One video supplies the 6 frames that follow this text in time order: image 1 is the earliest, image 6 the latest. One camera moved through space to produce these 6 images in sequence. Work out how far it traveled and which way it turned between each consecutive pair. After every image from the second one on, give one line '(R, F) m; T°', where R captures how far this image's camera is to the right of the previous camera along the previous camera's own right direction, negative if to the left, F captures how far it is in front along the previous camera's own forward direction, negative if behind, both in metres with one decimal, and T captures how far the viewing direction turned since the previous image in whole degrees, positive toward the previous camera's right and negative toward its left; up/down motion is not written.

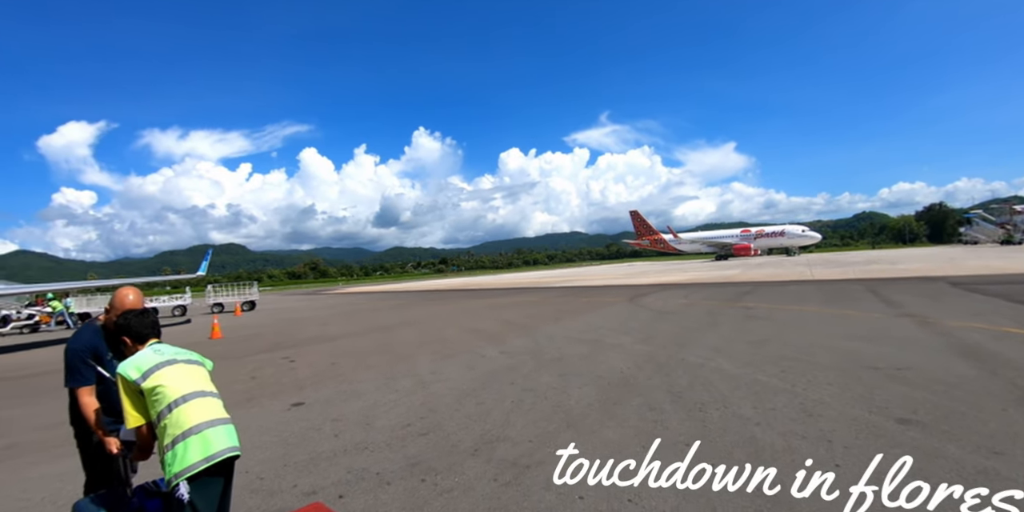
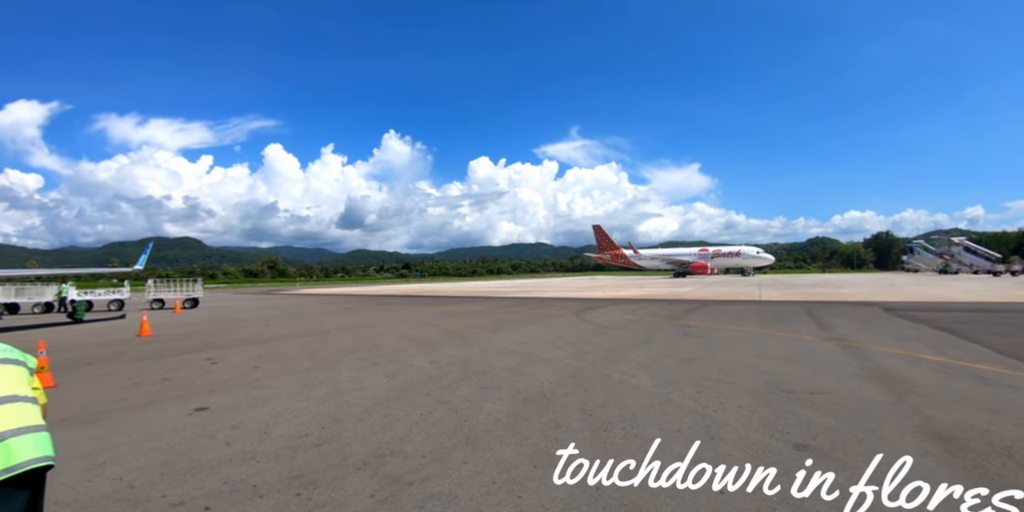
(+0.3, 0.0) m; +3°
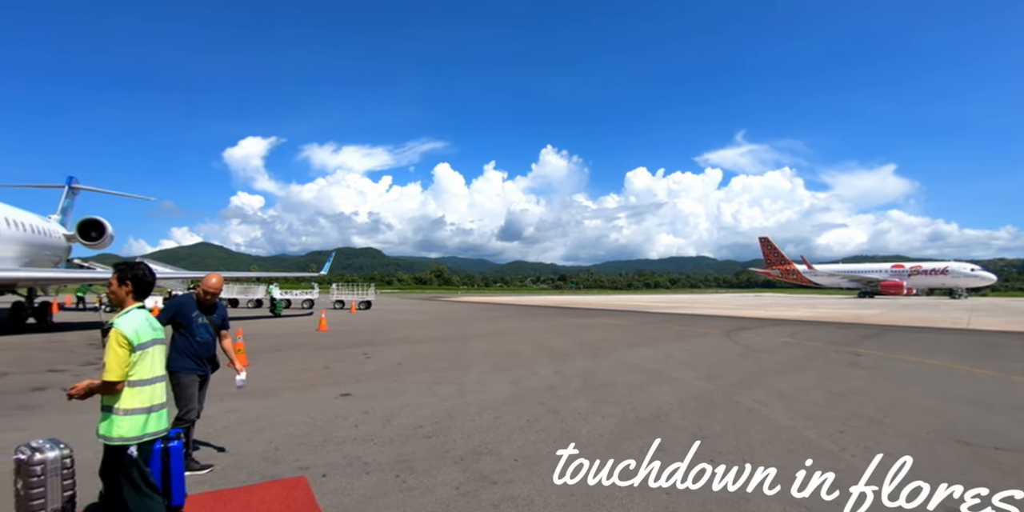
(+0.3, 0.0) m; -18°
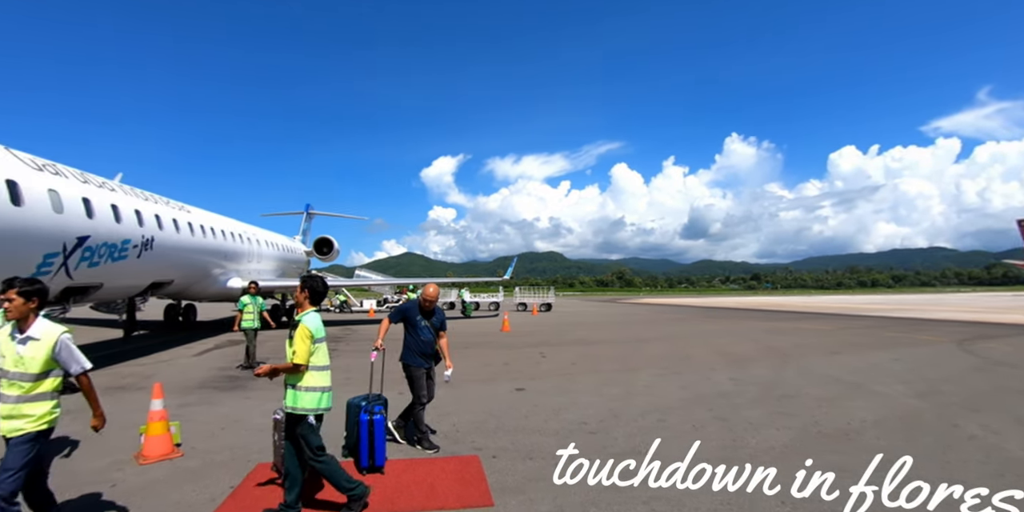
(+0.2, -0.1) m; -22°
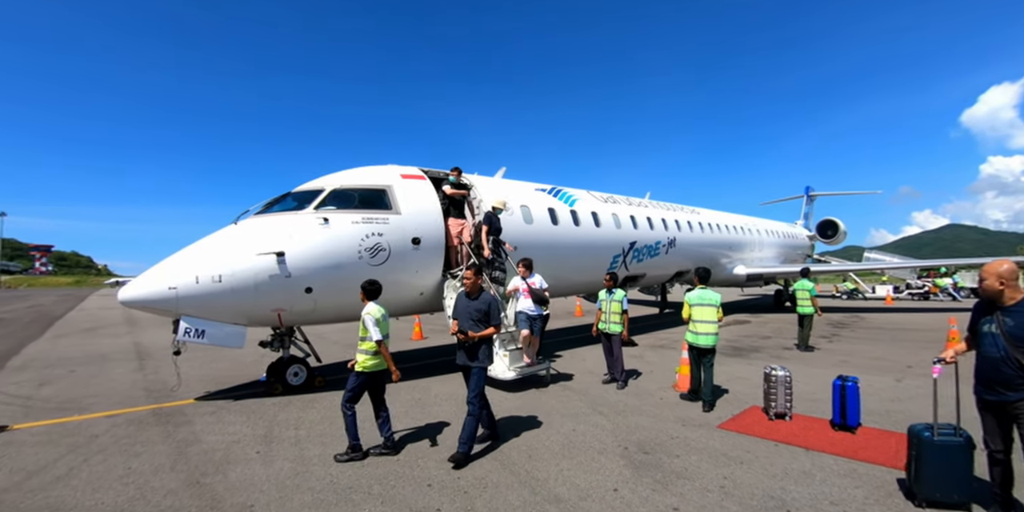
(+1.1, -1.1) m; -57°
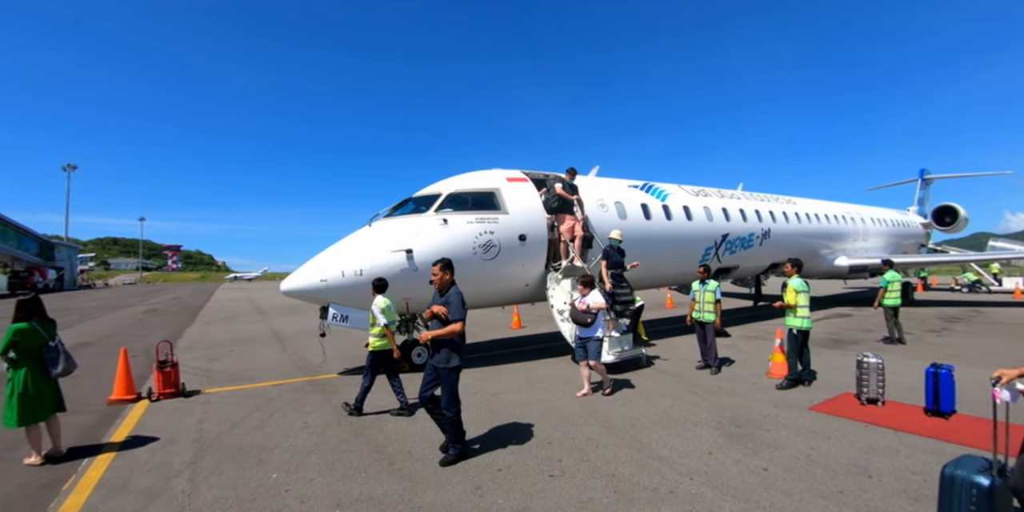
(-0.3, -1.0) m; -10°
